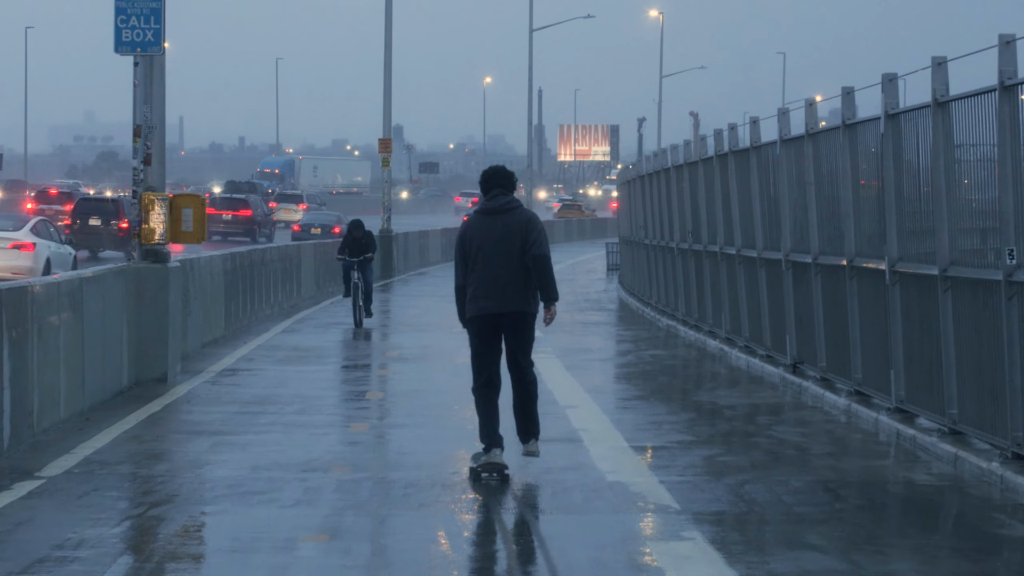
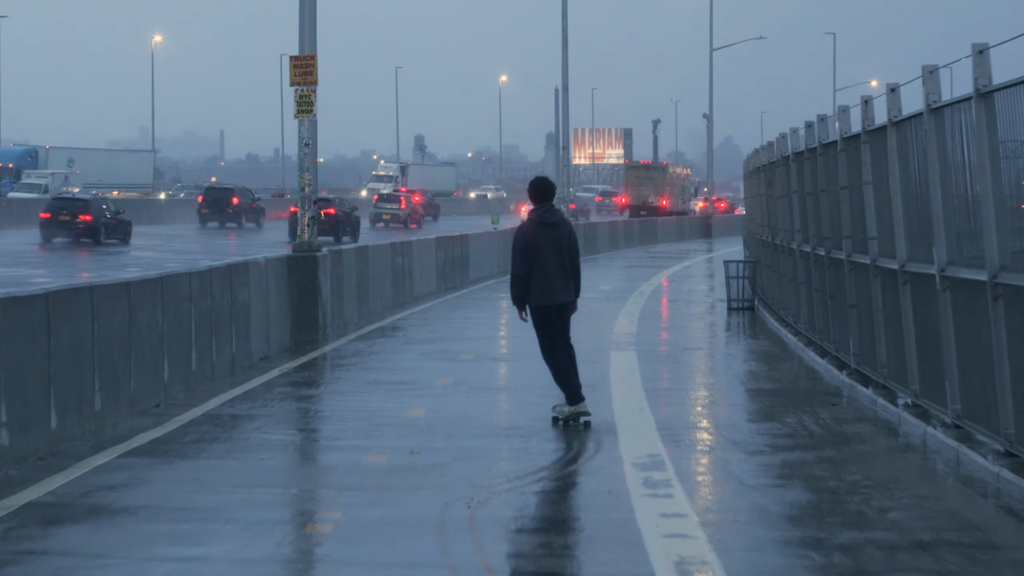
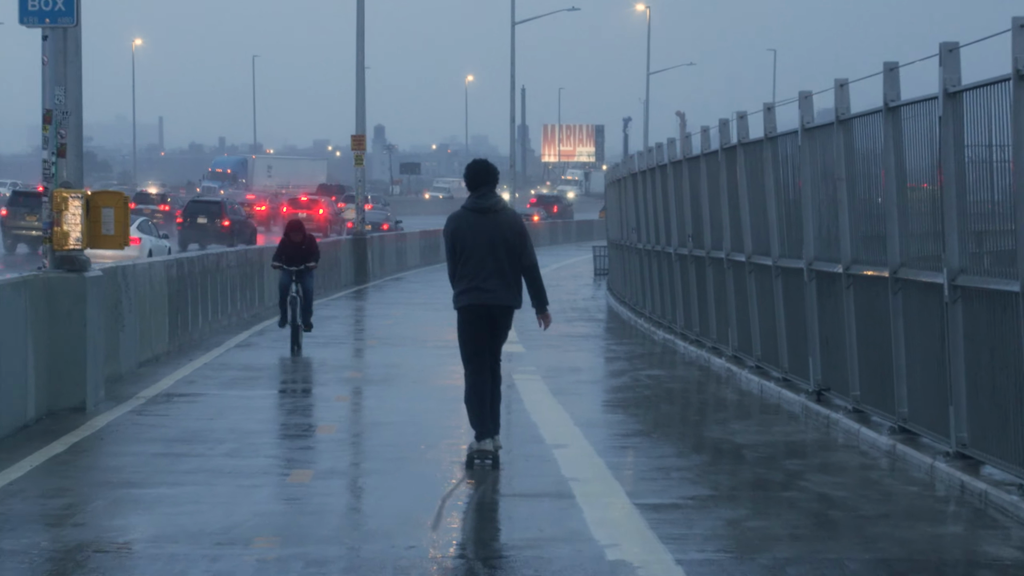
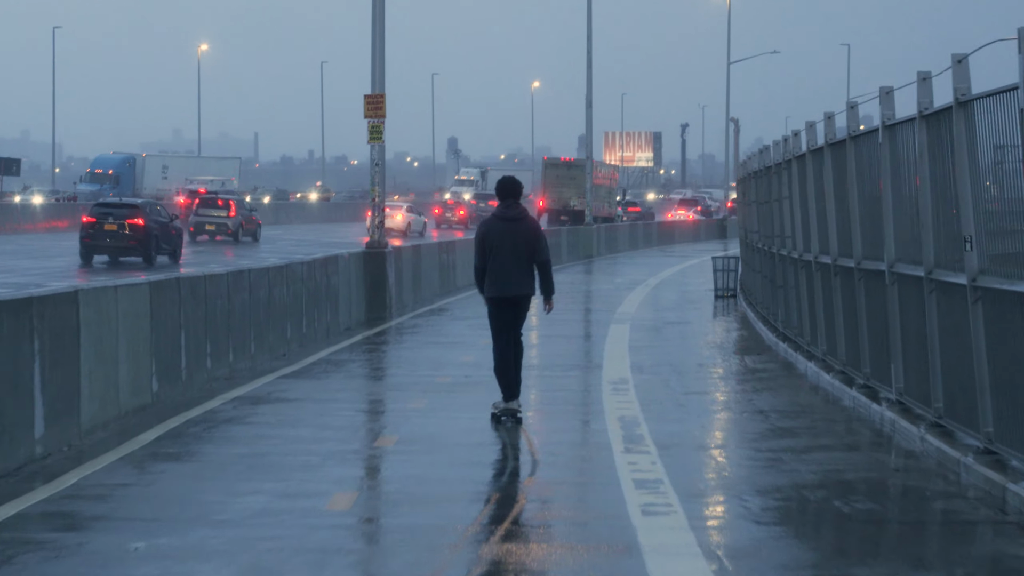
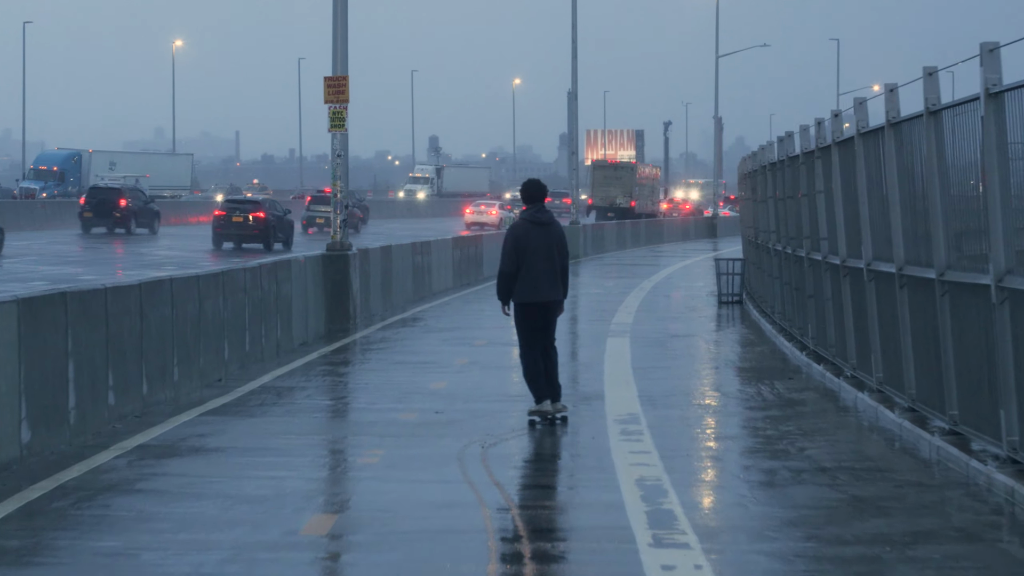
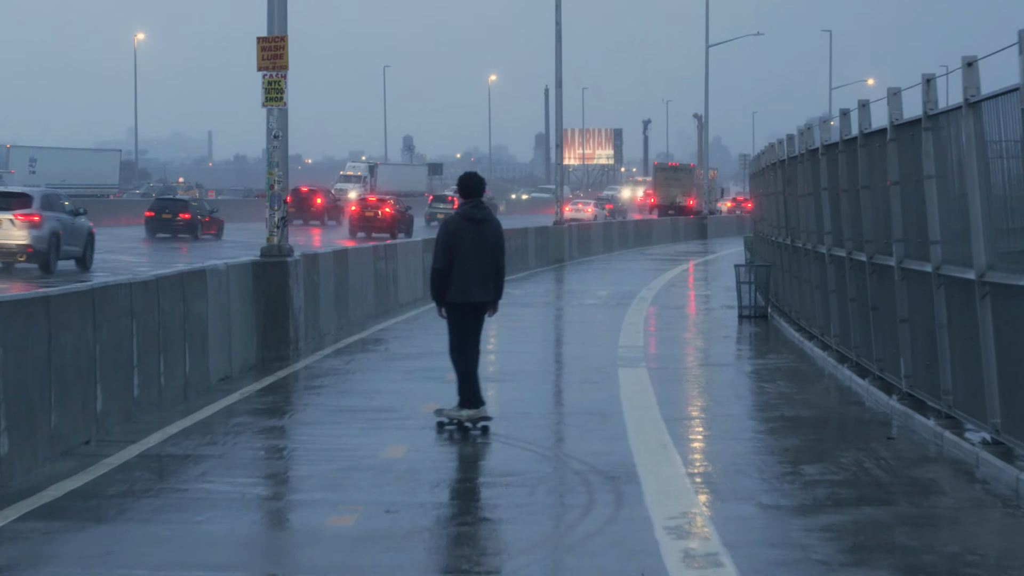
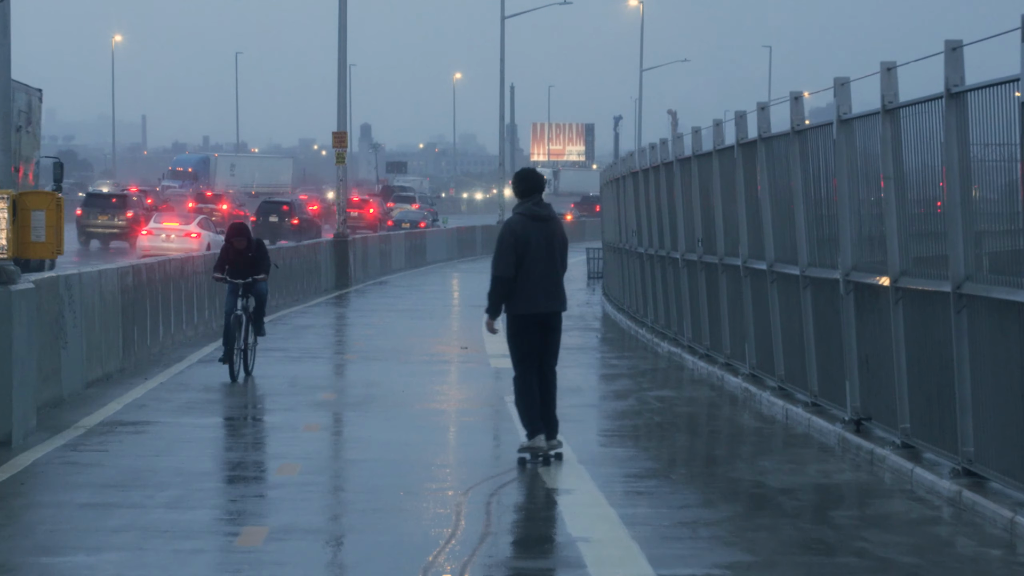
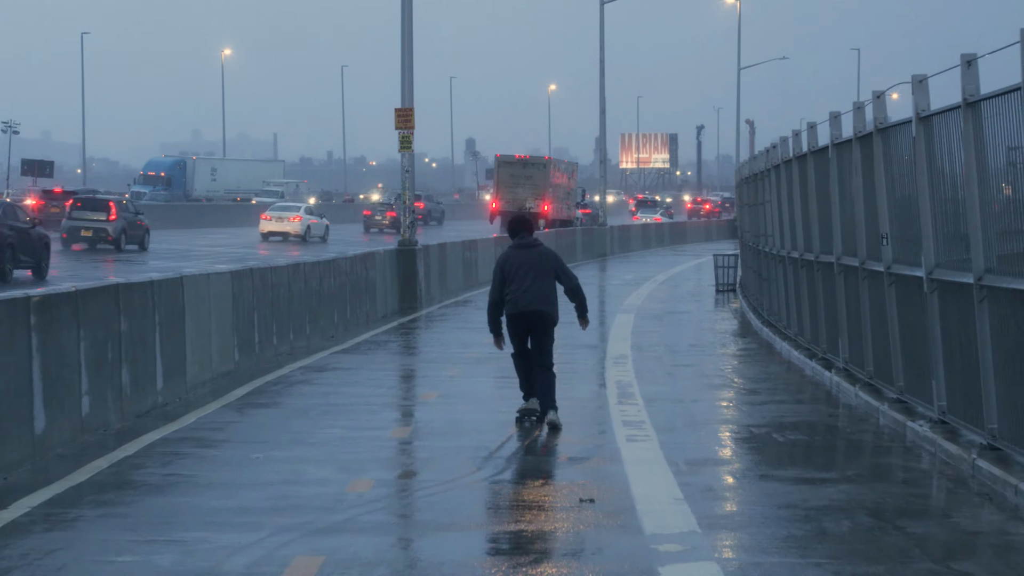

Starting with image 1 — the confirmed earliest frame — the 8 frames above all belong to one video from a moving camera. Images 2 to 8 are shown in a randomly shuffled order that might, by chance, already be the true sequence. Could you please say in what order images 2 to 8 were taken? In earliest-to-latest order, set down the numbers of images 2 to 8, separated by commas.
3, 7, 8, 4, 5, 2, 6
